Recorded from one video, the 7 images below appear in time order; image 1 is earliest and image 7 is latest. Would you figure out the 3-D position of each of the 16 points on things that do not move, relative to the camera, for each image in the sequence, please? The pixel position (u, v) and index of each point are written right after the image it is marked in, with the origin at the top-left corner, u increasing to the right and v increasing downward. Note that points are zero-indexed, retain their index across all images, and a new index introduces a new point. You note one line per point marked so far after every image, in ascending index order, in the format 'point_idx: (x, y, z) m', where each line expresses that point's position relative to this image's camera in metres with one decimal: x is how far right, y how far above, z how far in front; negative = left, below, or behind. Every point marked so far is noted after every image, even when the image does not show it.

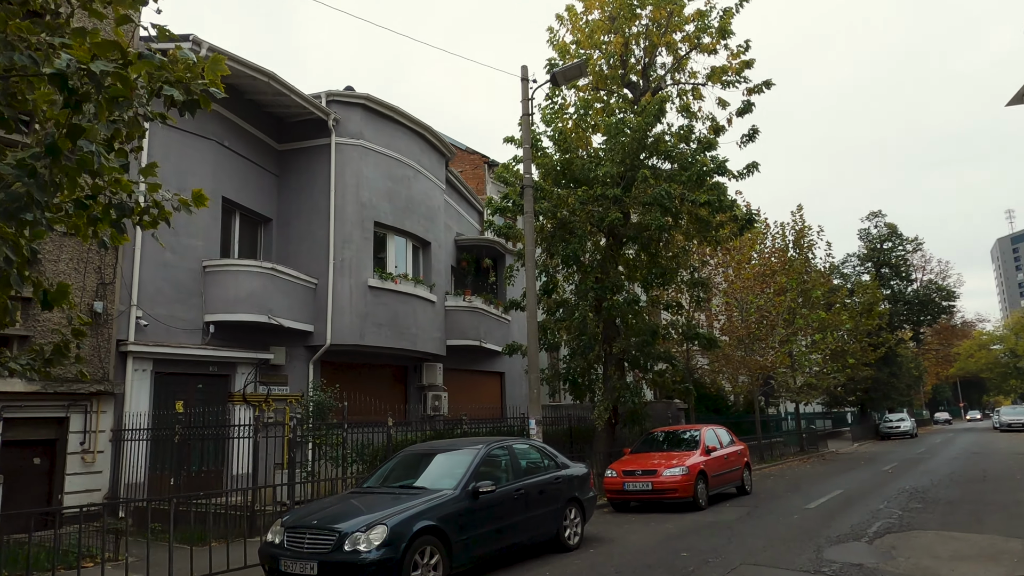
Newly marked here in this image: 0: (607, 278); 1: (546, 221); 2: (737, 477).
0: (+1.8, +0.2, +13.7) m
1: (+0.7, +1.3, +14.3) m
2: (+4.0, -3.4, +12.6) m
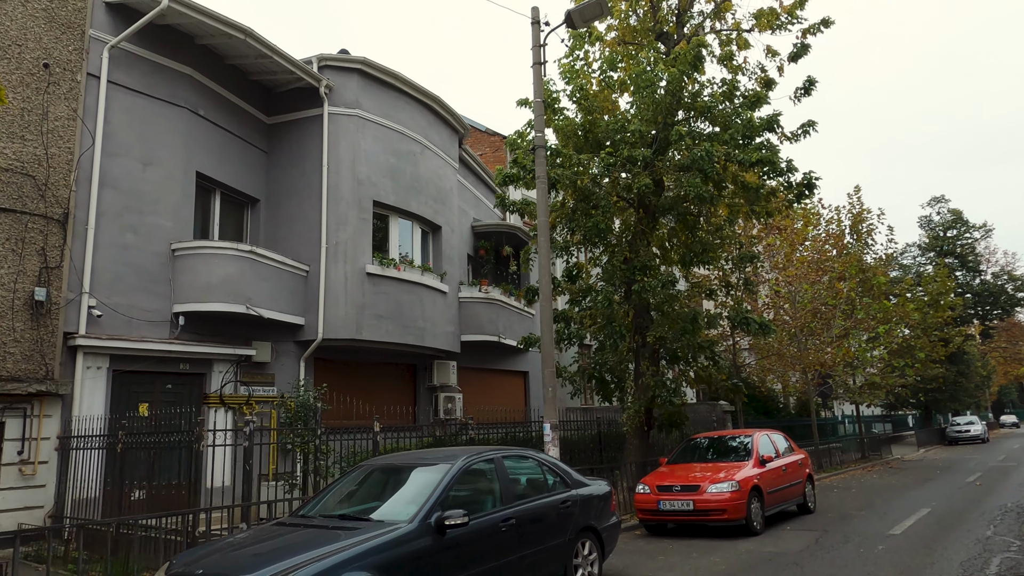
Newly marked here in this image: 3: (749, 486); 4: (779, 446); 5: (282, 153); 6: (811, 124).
0: (+2.1, +0.5, +11.6) m
1: (+0.9, +1.6, +12.4) m
2: (+4.2, -3.0, +10.4) m
3: (+3.0, -2.5, +9.0) m
4: (+4.0, -2.4, +10.6) m
5: (-4.5, +2.7, +13.8) m
6: (+5.6, +3.1, +13.1) m
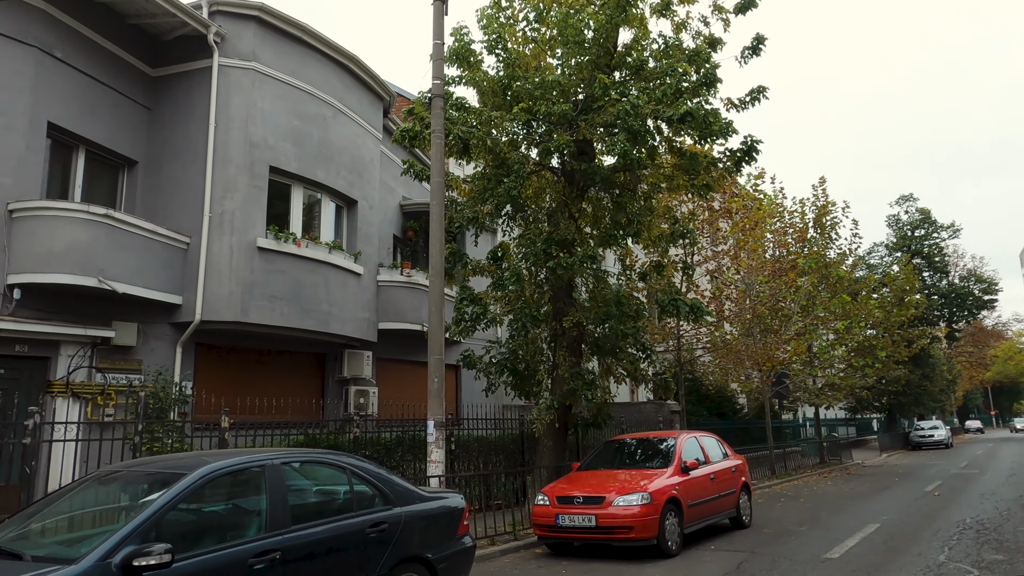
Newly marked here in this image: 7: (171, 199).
0: (+0.6, +0.8, +10.2) m
1: (-0.5, +2.0, +10.9) m
2: (+2.8, -2.8, +9.0) m
3: (+1.6, -2.2, +7.5) m
4: (+2.6, -2.1, +9.2) m
5: (-6.0, +3.1, +12.1) m
6: (+4.1, +3.3, +11.7) m
7: (-5.7, +1.5, +11.7) m
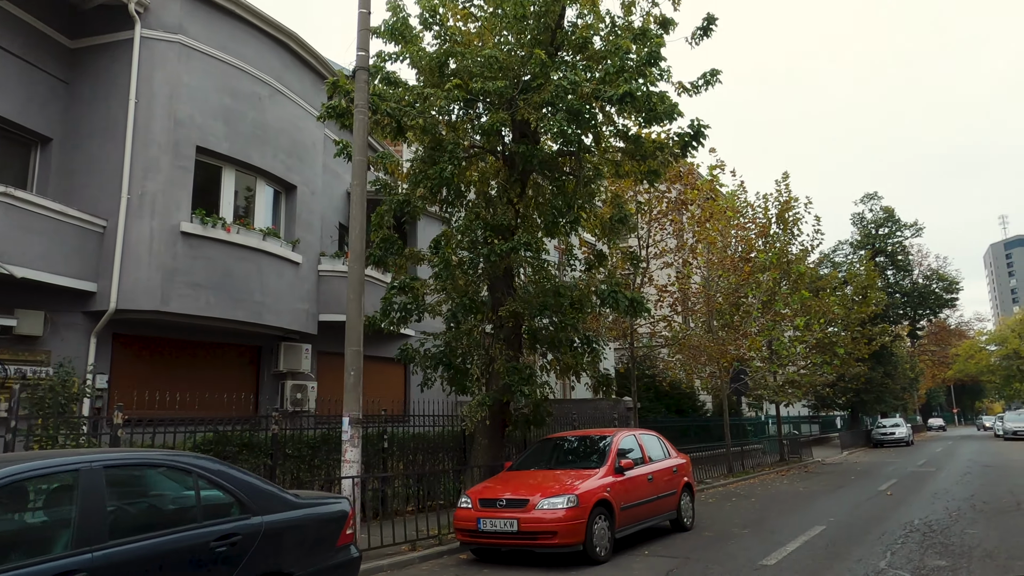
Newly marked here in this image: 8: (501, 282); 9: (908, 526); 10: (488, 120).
0: (-0.2, +1.0, +9.6) m
1: (-1.4, +2.1, +10.3) m
2: (+1.9, -2.6, +8.6) m
3: (+0.8, -2.1, +7.0) m
4: (+1.7, -2.0, +8.7) m
5: (-6.9, +3.3, +11.3) m
6: (+3.2, +3.4, +11.3) m
7: (-6.6, +1.7, +11.0) m
8: (-0.1, +0.1, +9.9) m
9: (+4.9, -2.9, +8.7) m
10: (-0.3, +2.2, +9.4) m
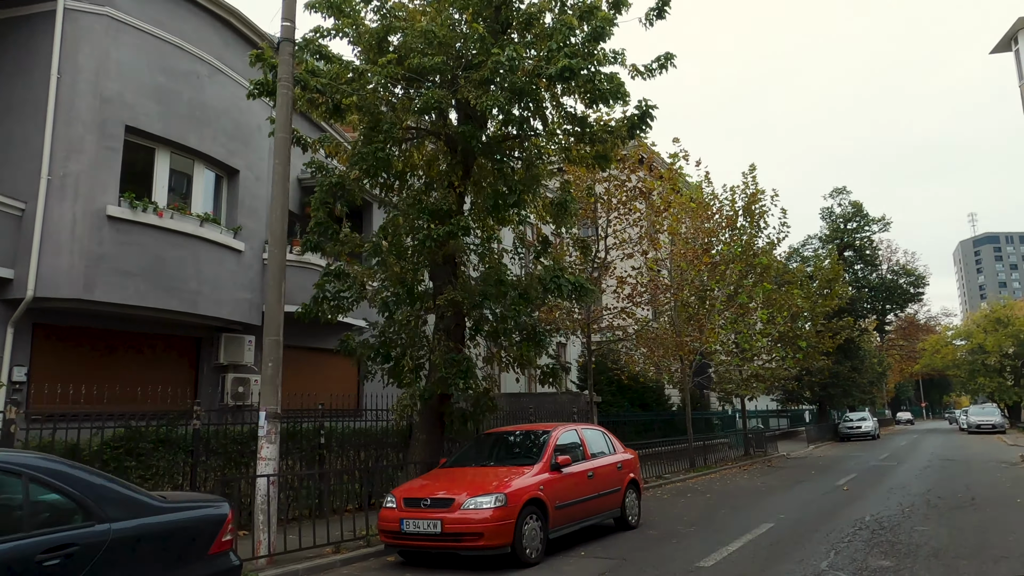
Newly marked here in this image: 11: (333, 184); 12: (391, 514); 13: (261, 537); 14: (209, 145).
0: (-1.0, +1.1, +9.2) m
1: (-2.1, +2.3, +9.8) m
2: (+1.2, -2.5, +8.2) m
3: (+0.1, -2.0, +6.6) m
4: (+1.0, -1.9, +8.4) m
5: (-7.7, +3.5, +10.7) m
6: (+2.4, +3.6, +10.9) m
7: (-7.4, +1.9, +10.3) m
8: (-0.9, +0.2, +9.5) m
9: (+4.1, -2.8, +8.4) m
10: (-1.1, +2.4, +8.9) m
11: (-2.4, +1.4, +9.5) m
12: (-1.2, -2.2, +6.8) m
13: (-2.4, -2.4, +6.8) m
14: (-5.2, +2.5, +12.1) m
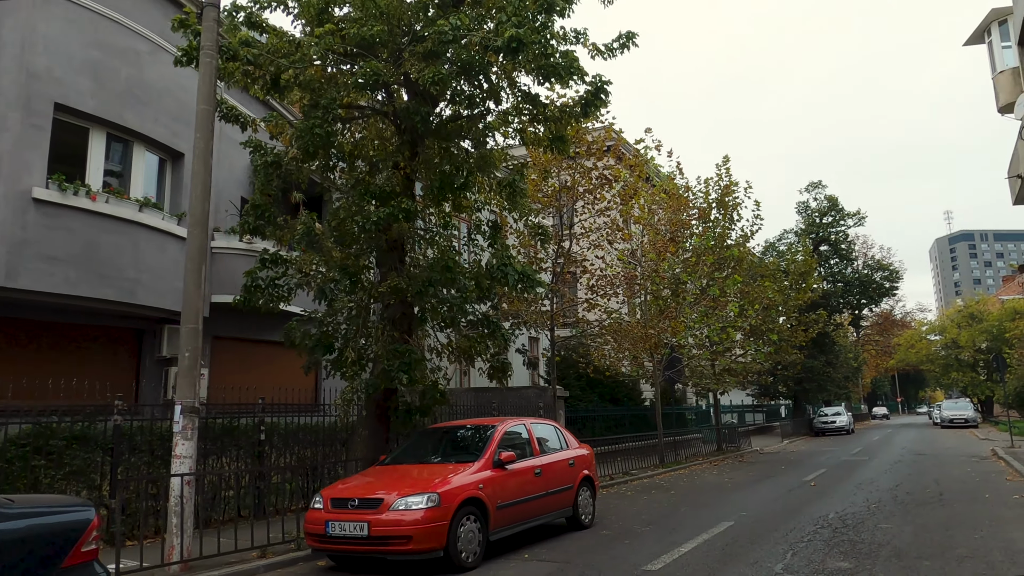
0: (-1.6, +1.3, +8.6) m
1: (-2.8, +2.4, +9.2) m
2: (+0.6, -2.4, +7.8) m
3: (-0.5, -1.8, +6.1) m
4: (+0.4, -1.7, +7.9) m
5: (-8.3, +3.7, +10.0) m
6: (+1.8, +3.7, +10.4) m
7: (-8.0, +2.1, +9.6) m
8: (-1.6, +0.4, +9.0) m
9: (+3.5, -2.6, +8.0) m
10: (-1.7, +2.5, +8.4) m
11: (-3.0, +1.5, +8.9) m
12: (-1.7, -2.0, +6.3) m
13: (-3.0, -2.2, +6.2) m
14: (-5.9, +2.6, +11.5) m
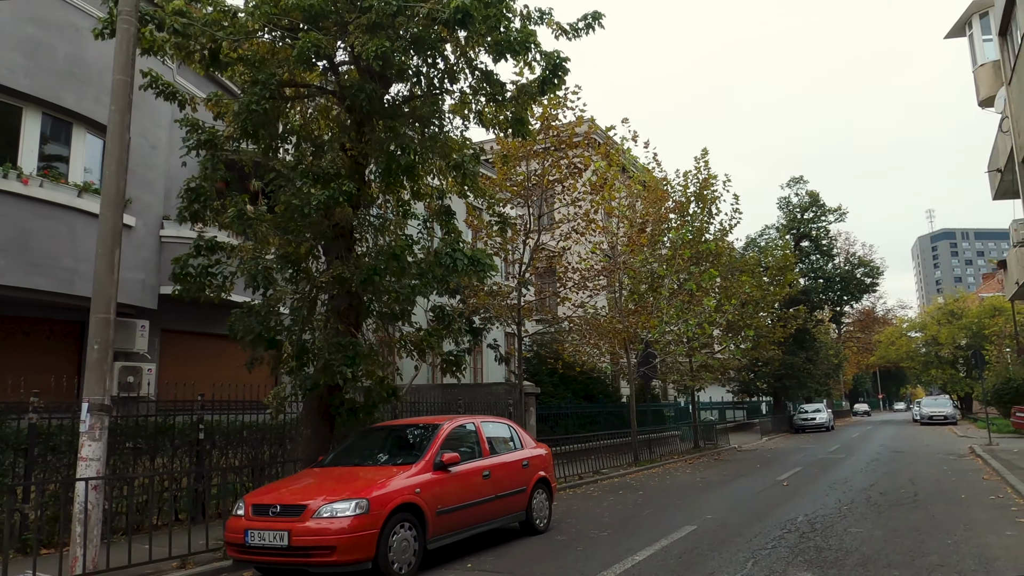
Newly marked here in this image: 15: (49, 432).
0: (-2.2, +1.4, +8.1) m
1: (-3.3, +2.6, +8.6) m
2: (0.0, -2.2, +7.3) m
3: (-1.0, -1.7, +5.6) m
4: (-0.2, -1.6, +7.4) m
5: (-8.9, +3.8, +9.3) m
6: (+1.2, +3.8, +9.9) m
7: (-8.6, +2.2, +8.9) m
8: (-2.1, +0.5, +8.4) m
9: (+3.0, -2.5, +7.6) m
10: (-2.2, +2.7, +7.8) m
11: (-3.6, +1.7, +8.4) m
12: (-2.2, -1.9, +5.7) m
13: (-3.5, -2.1, +5.7) m
14: (-6.5, +2.8, +10.9) m
15: (-4.8, -1.5, +7.2) m
